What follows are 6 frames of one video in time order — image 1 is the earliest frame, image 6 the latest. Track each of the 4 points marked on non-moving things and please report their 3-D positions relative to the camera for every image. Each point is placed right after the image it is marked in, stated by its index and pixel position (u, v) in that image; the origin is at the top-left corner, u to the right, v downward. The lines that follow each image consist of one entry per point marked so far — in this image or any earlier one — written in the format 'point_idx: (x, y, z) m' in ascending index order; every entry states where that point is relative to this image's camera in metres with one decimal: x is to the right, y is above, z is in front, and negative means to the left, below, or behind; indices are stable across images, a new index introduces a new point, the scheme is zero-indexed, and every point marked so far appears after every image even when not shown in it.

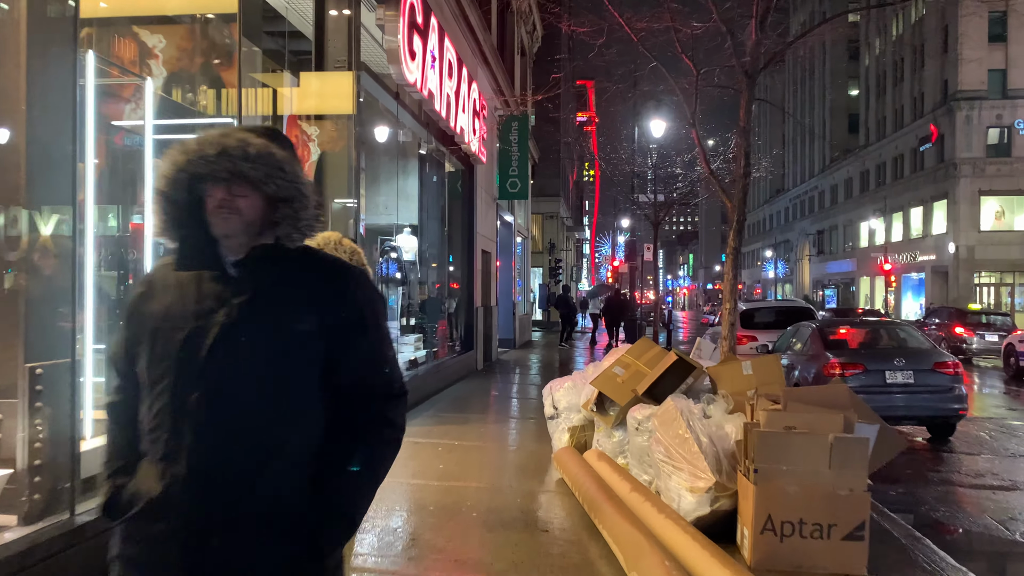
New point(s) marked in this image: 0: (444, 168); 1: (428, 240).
0: (-1.0, +1.8, +12.2) m
1: (-1.3, +0.7, +12.0) m
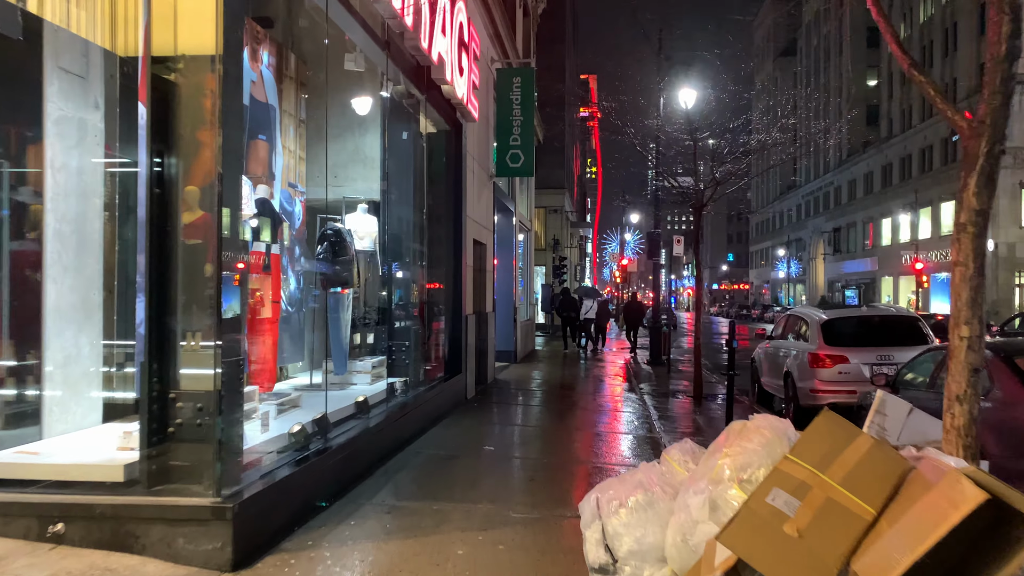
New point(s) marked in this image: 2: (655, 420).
0: (-1.0, +1.8, +8.9) m
1: (-1.2, +0.7, +8.7) m
2: (+1.7, -1.5, +9.6) m
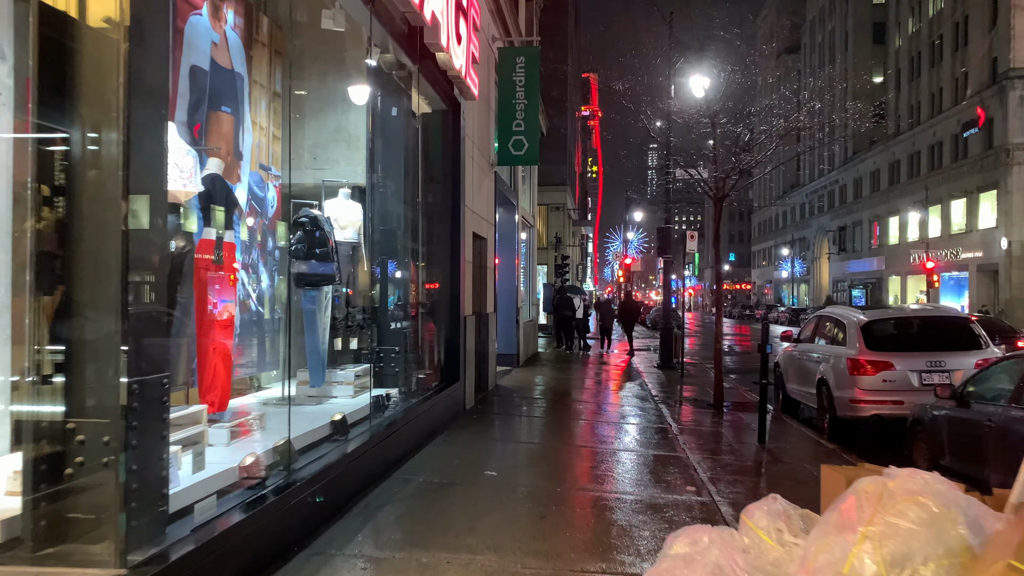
0: (-1.0, +1.8, +7.9) m
1: (-1.2, +0.7, +7.7) m
2: (+1.7, -1.5, +8.6) m
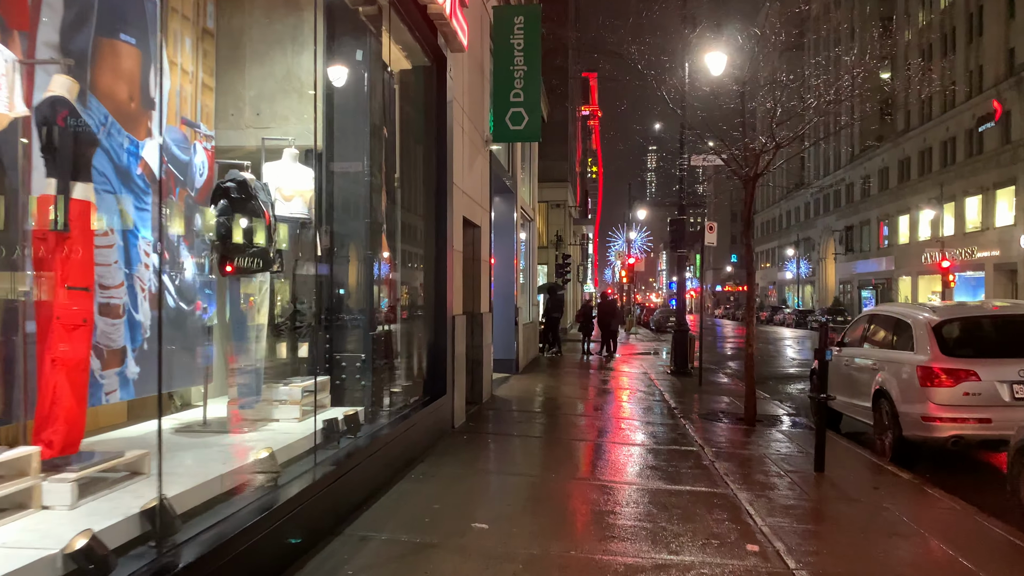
0: (-1.0, +1.9, +6.4) m
1: (-1.2, +0.8, +6.2) m
2: (+1.7, -1.4, +7.2) m
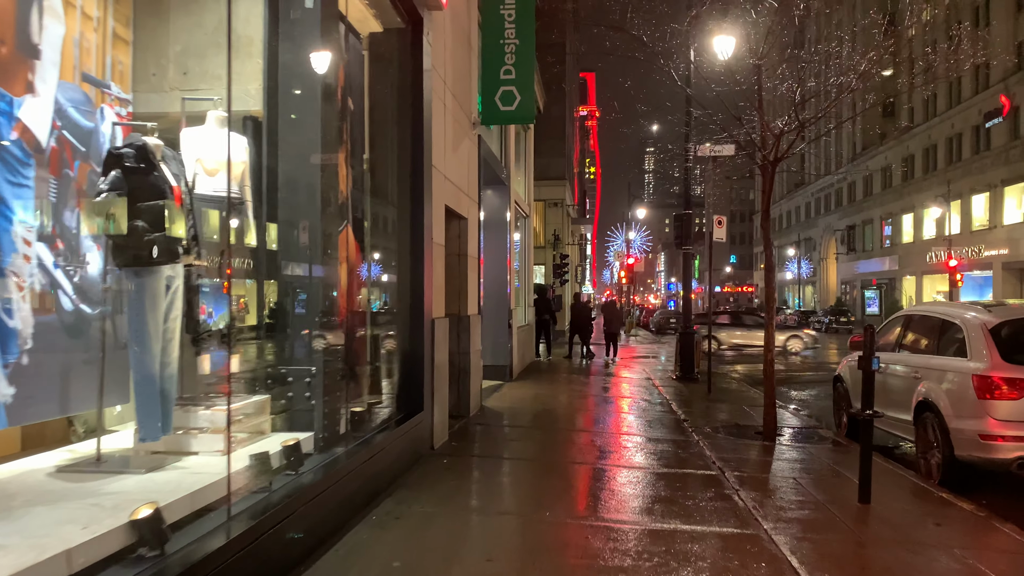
0: (-1.1, +1.9, +5.4) m
1: (-1.3, +0.8, +5.3) m
2: (+1.6, -1.4, +6.2) m
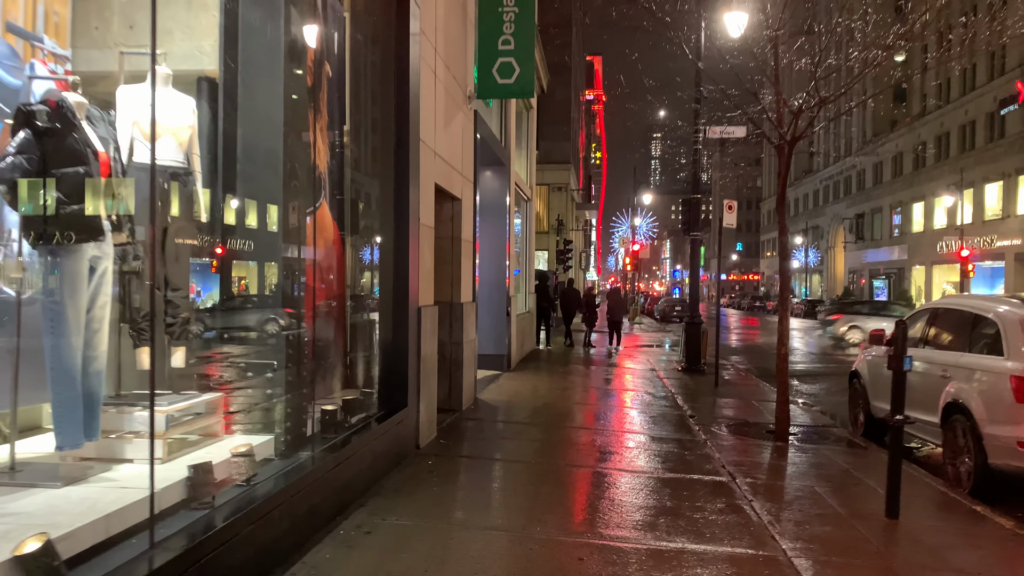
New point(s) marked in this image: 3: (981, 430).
0: (-1.1, +2.0, +4.9) m
1: (-1.4, +0.9, +4.7) m
2: (+1.6, -1.3, +5.7) m
3: (+3.3, -1.0, +5.6) m
